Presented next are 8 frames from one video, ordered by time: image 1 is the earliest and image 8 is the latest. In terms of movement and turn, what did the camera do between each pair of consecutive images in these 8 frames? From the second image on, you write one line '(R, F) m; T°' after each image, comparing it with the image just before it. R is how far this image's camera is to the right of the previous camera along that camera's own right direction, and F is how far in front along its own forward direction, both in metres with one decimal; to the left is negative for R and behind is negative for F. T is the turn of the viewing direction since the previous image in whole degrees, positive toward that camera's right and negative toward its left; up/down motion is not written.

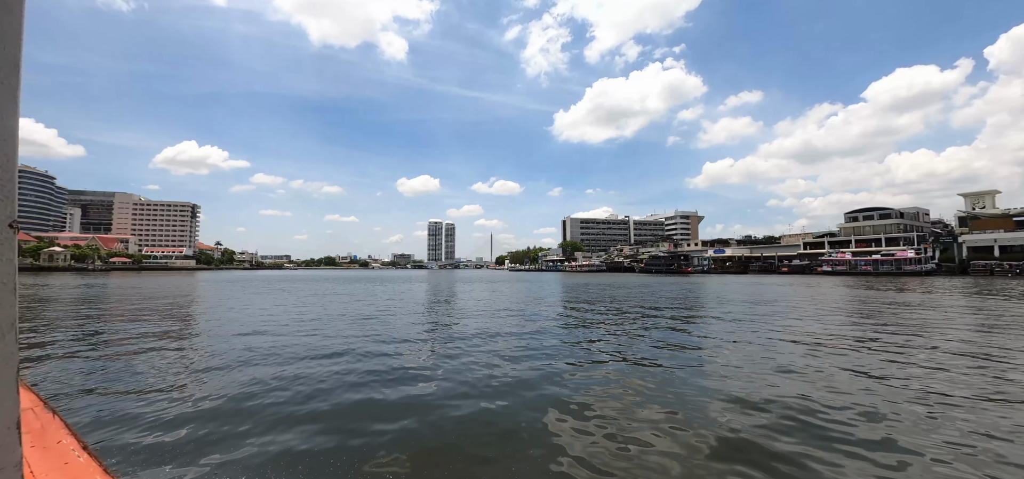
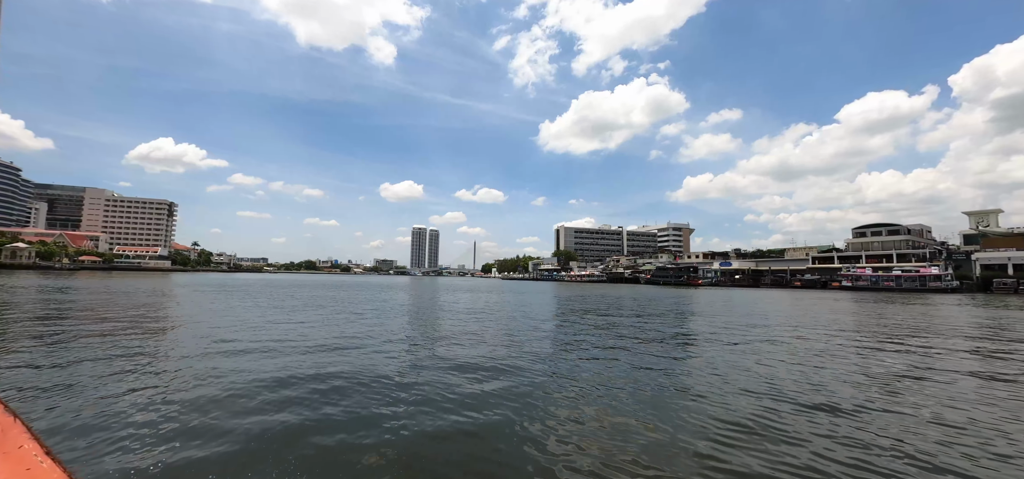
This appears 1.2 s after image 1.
(-1.1, +0.8) m; +2°
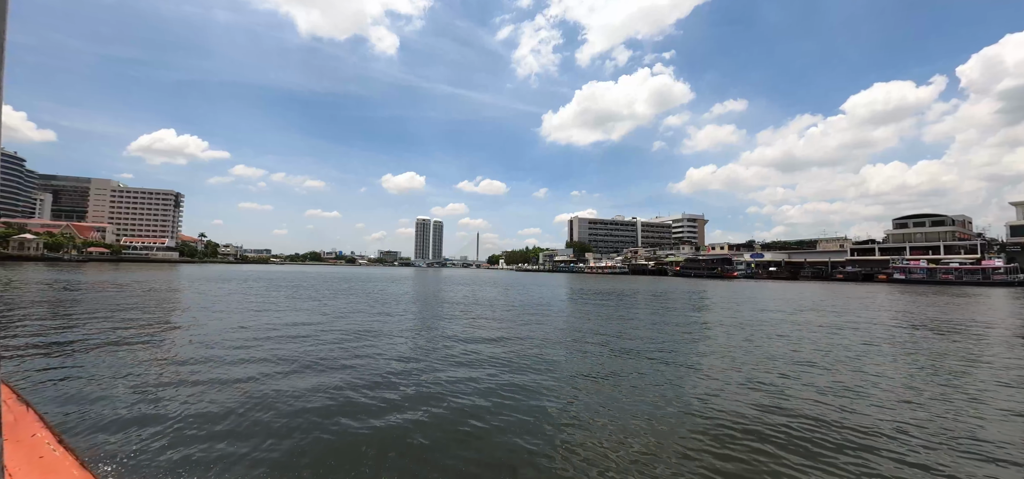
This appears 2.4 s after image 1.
(-1.3, +0.7) m; 0°
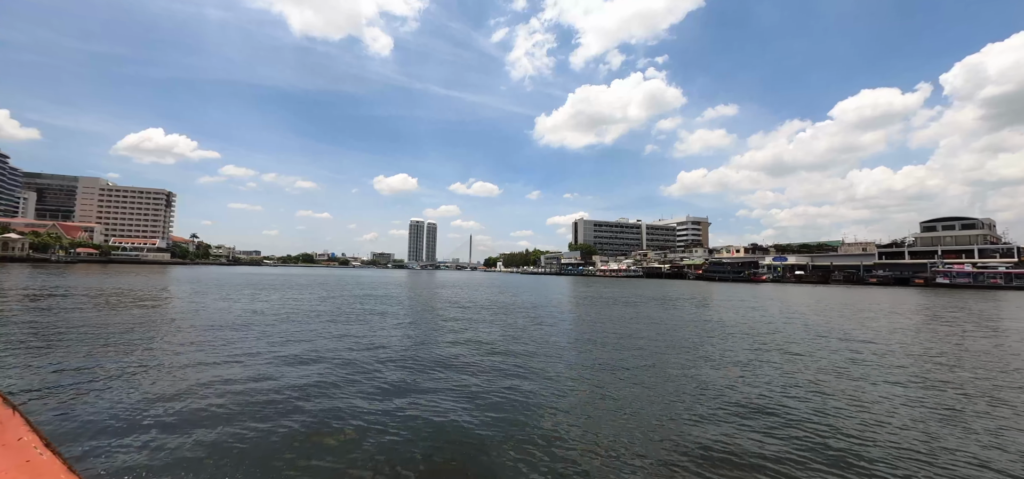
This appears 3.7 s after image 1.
(-1.2, +0.8) m; +1°
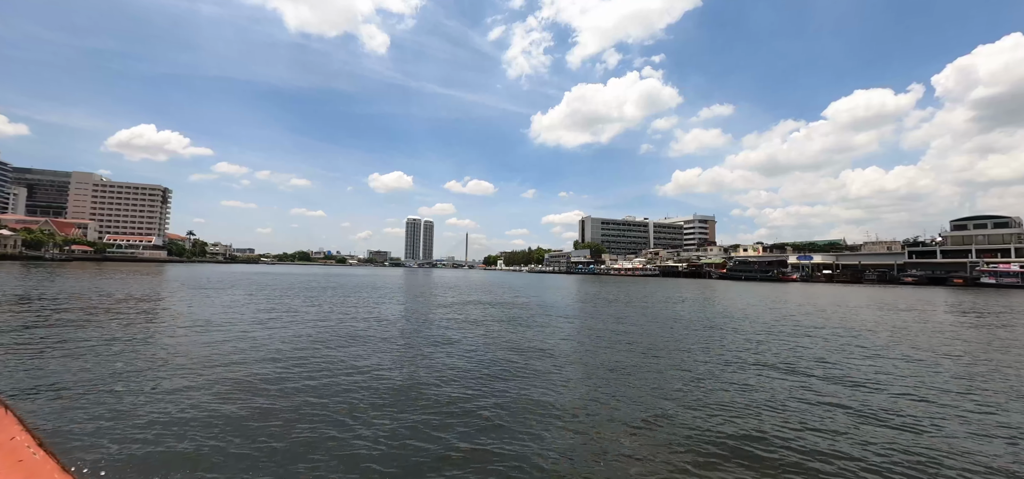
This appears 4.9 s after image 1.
(-1.2, +0.7) m; +1°
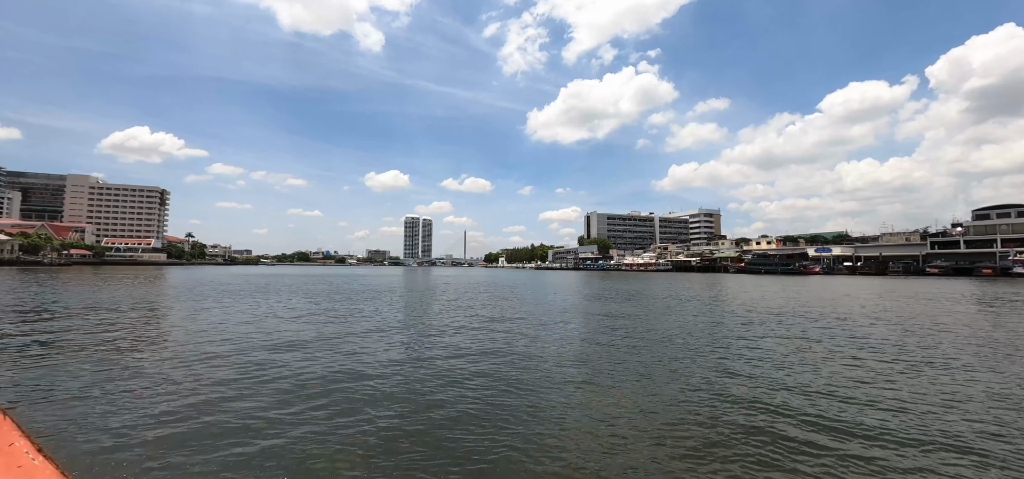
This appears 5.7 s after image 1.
(-0.8, +0.4) m; 0°
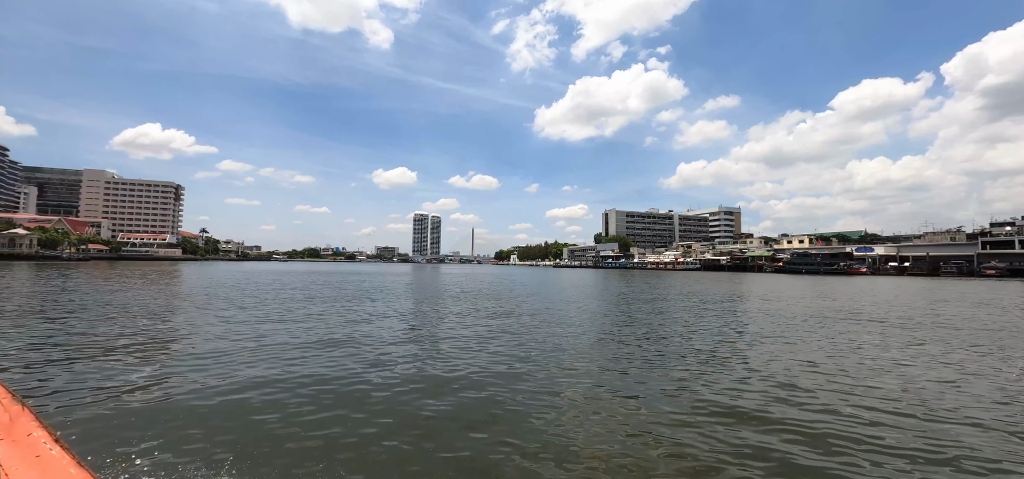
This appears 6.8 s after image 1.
(-1.1, +0.5) m; -1°
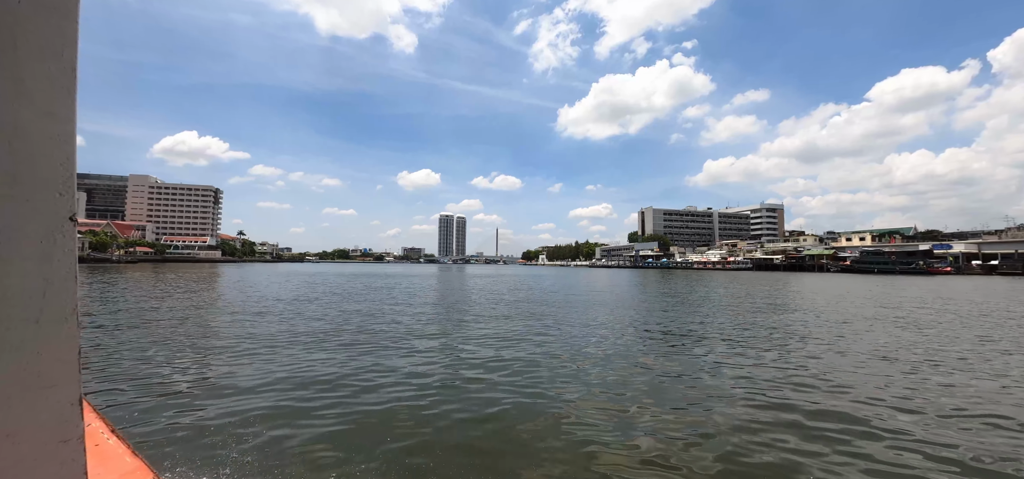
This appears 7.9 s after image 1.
(-1.0, +0.6) m; -3°
